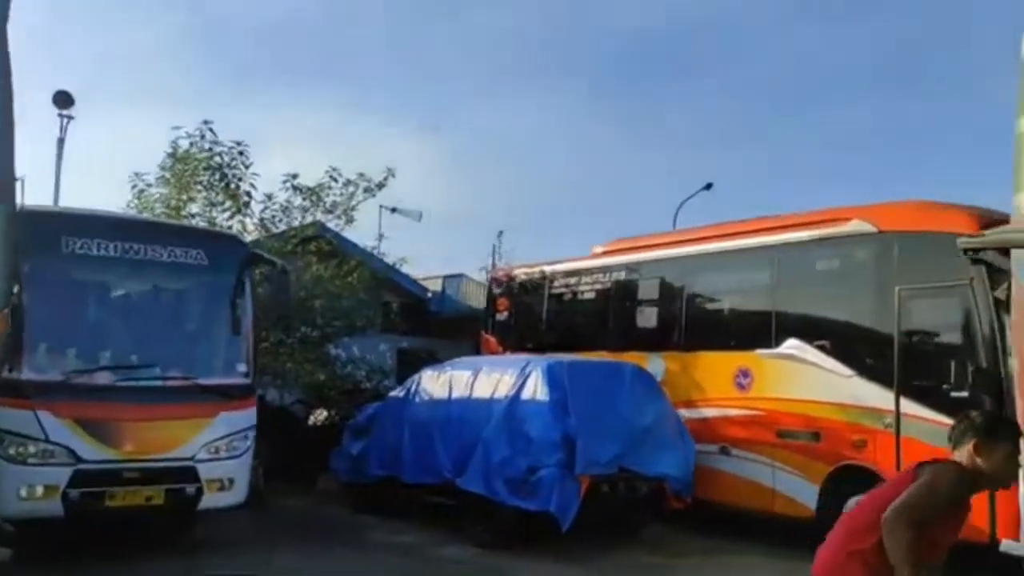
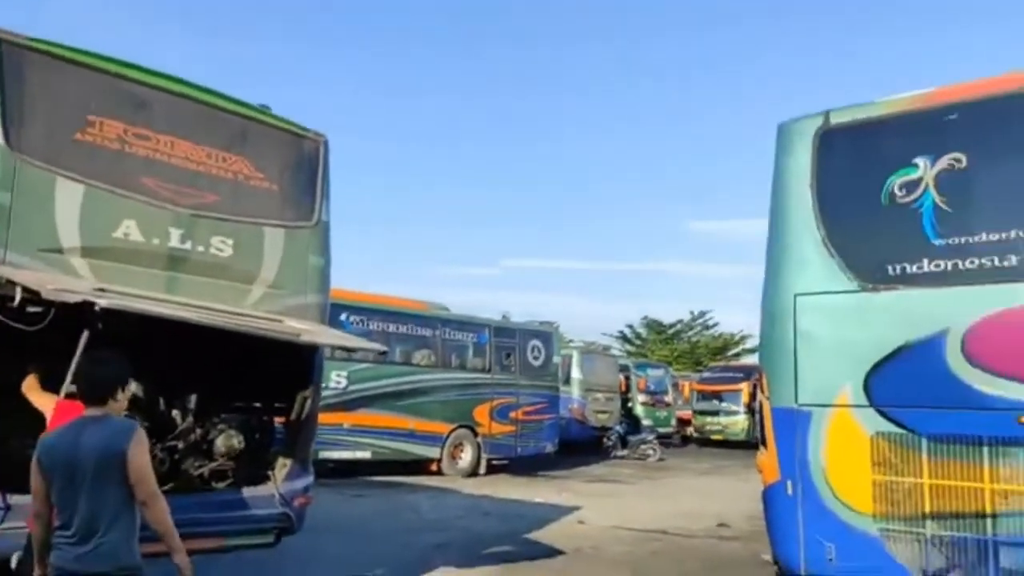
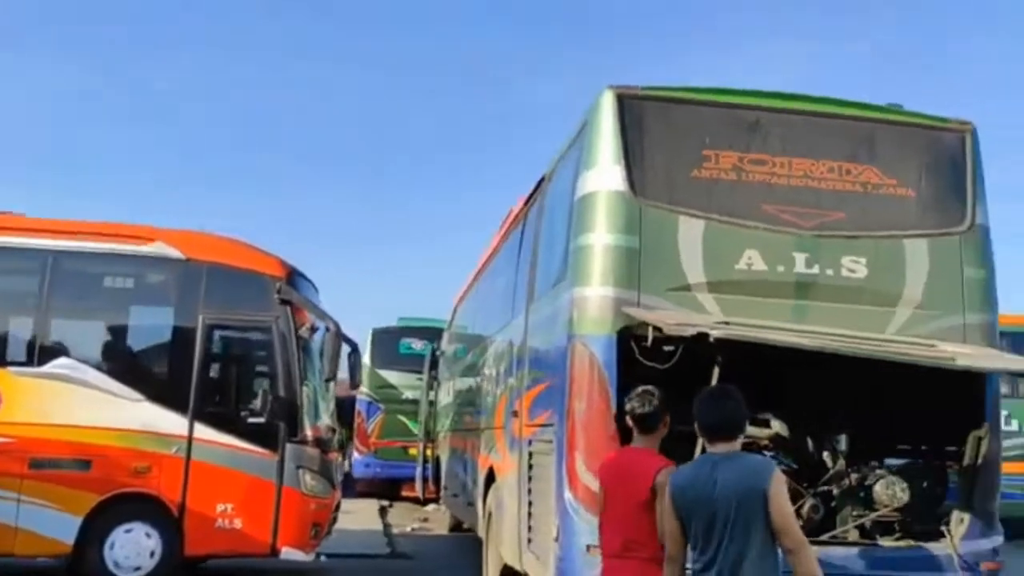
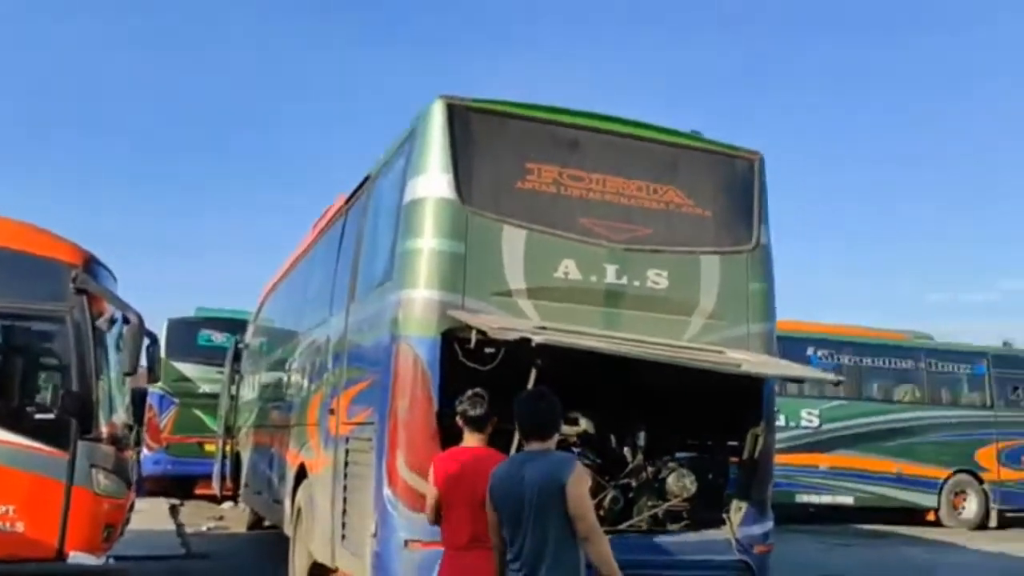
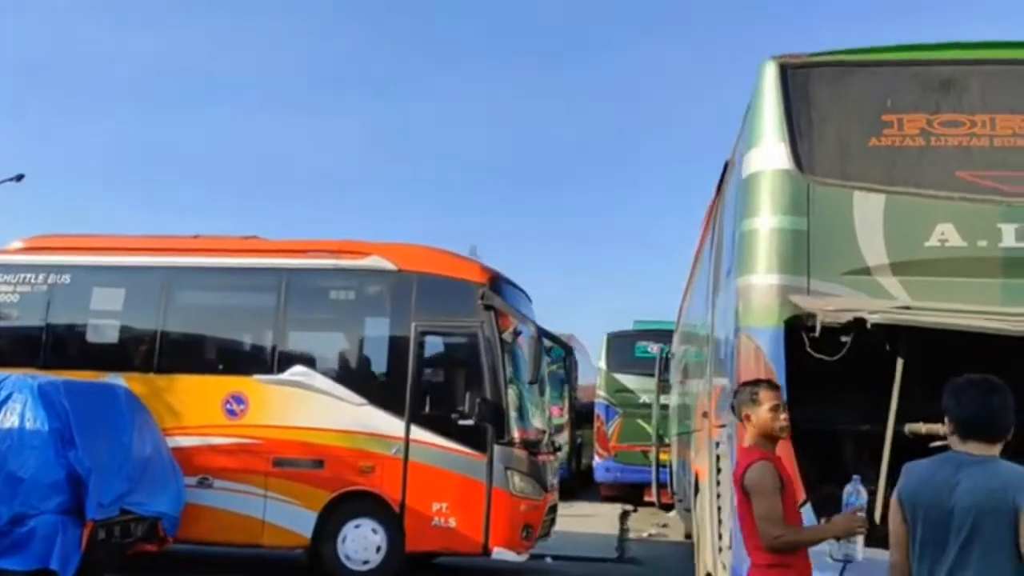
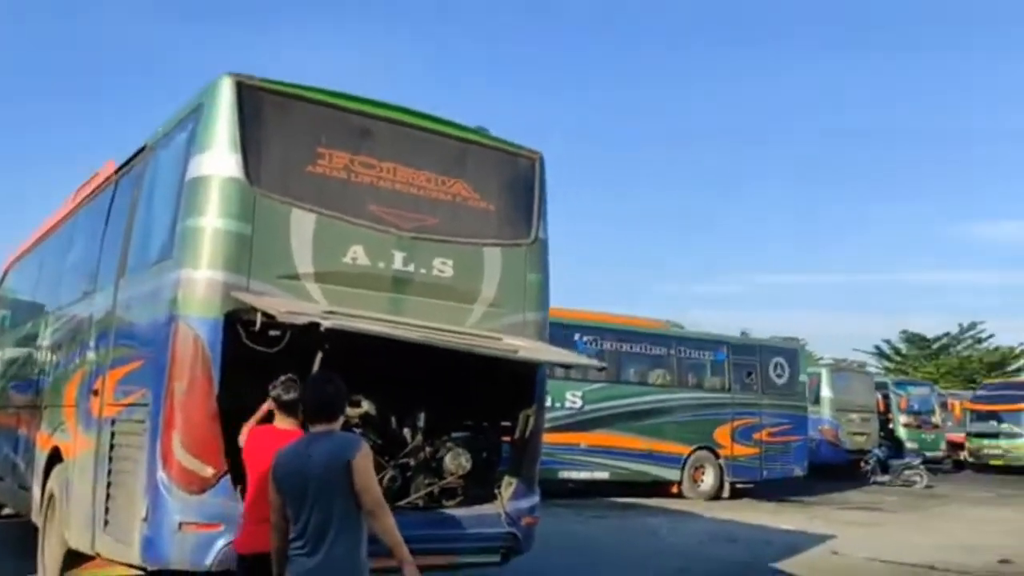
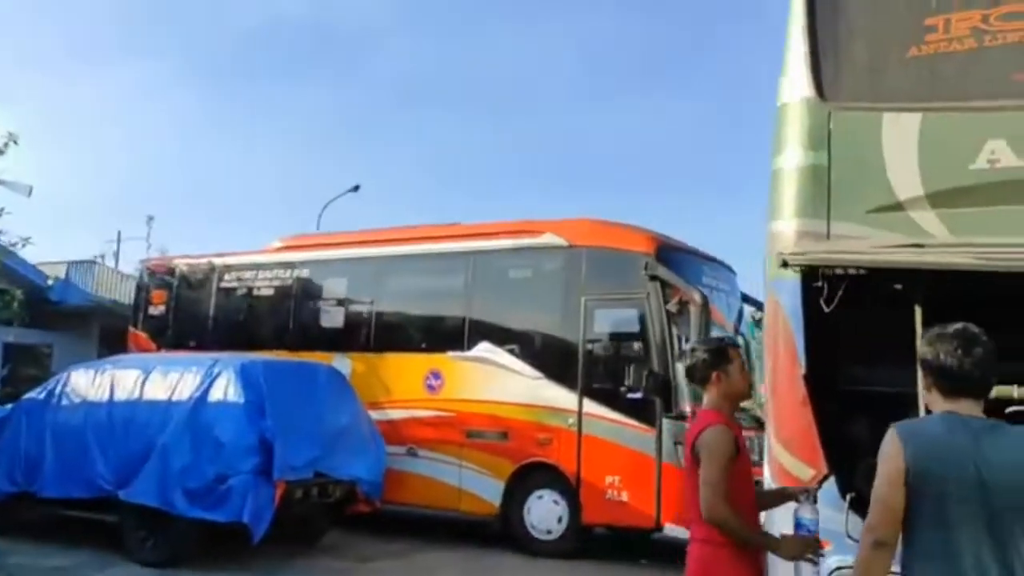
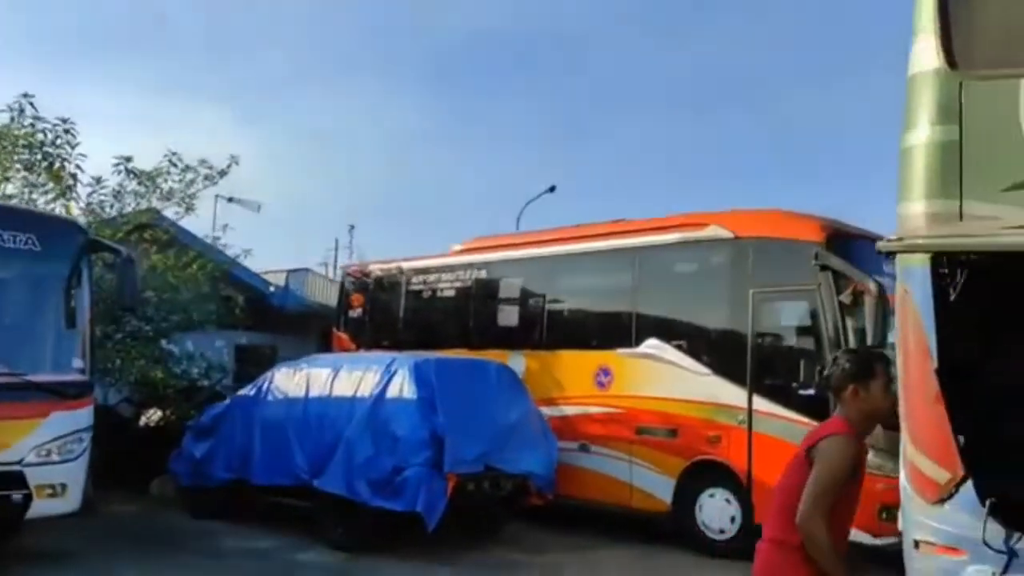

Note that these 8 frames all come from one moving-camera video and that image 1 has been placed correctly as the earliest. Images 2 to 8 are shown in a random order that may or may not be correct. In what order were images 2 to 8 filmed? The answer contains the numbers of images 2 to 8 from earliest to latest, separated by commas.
8, 7, 5, 3, 4, 6, 2
